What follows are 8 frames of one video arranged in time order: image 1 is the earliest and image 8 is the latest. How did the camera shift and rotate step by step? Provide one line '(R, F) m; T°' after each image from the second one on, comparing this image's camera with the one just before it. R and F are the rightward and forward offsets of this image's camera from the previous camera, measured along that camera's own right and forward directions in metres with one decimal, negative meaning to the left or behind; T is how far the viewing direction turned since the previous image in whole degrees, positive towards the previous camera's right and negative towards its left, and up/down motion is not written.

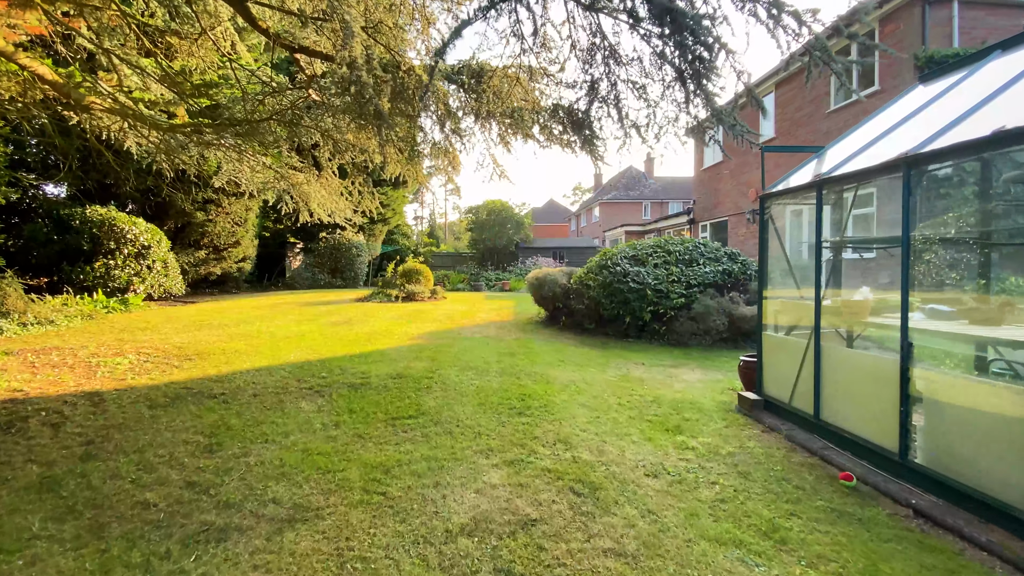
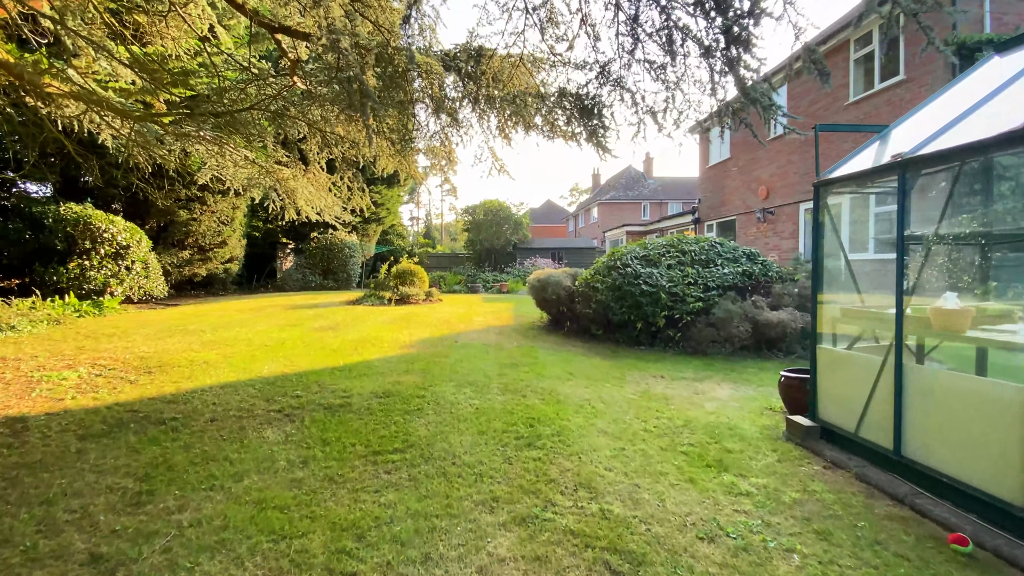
(-0.1, +0.6) m; 0°
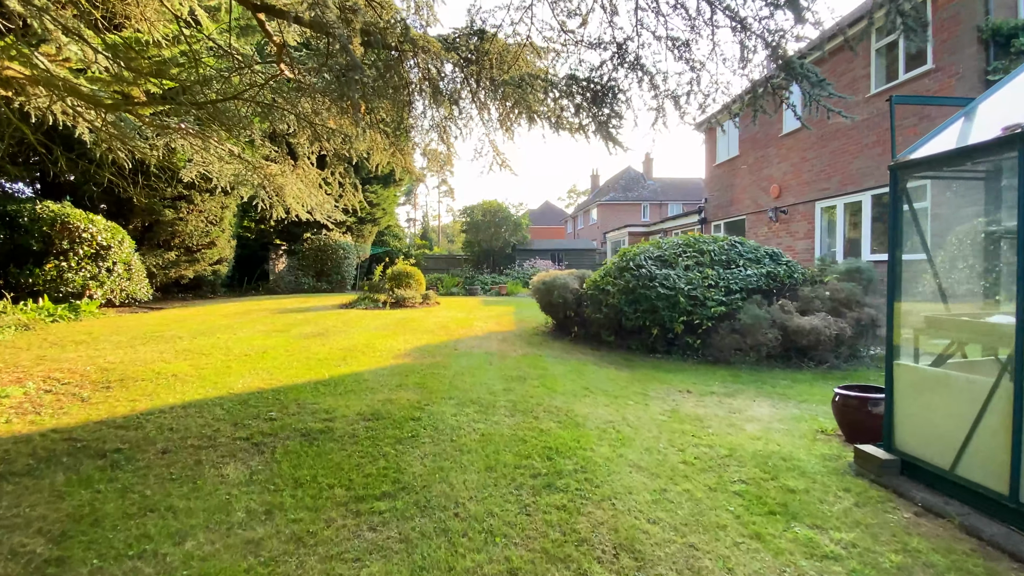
(-0.1, +0.5) m; 0°
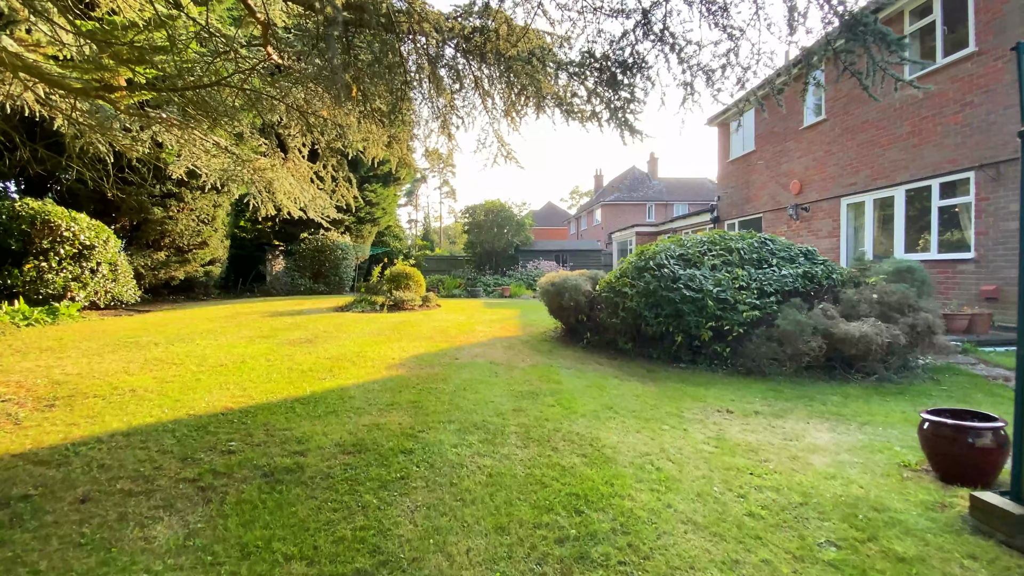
(-0.1, +0.6) m; 0°
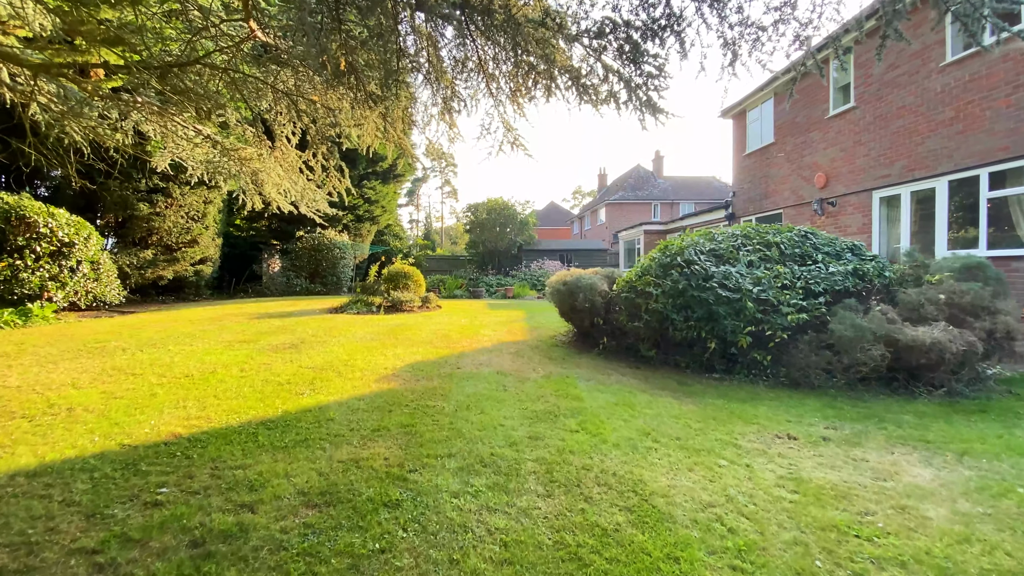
(-0.1, +0.6) m; 0°
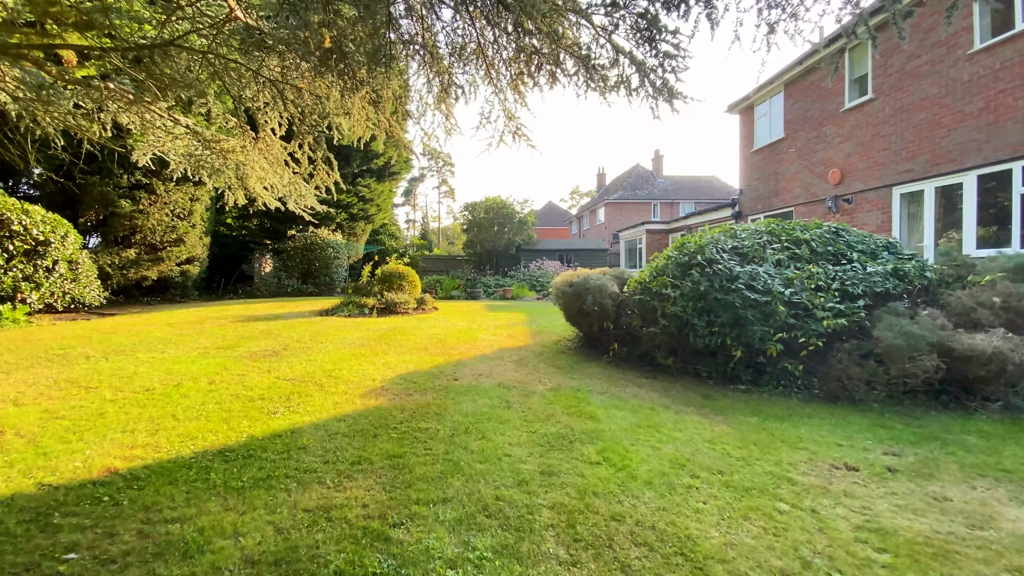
(-0.1, +0.4) m; 0°
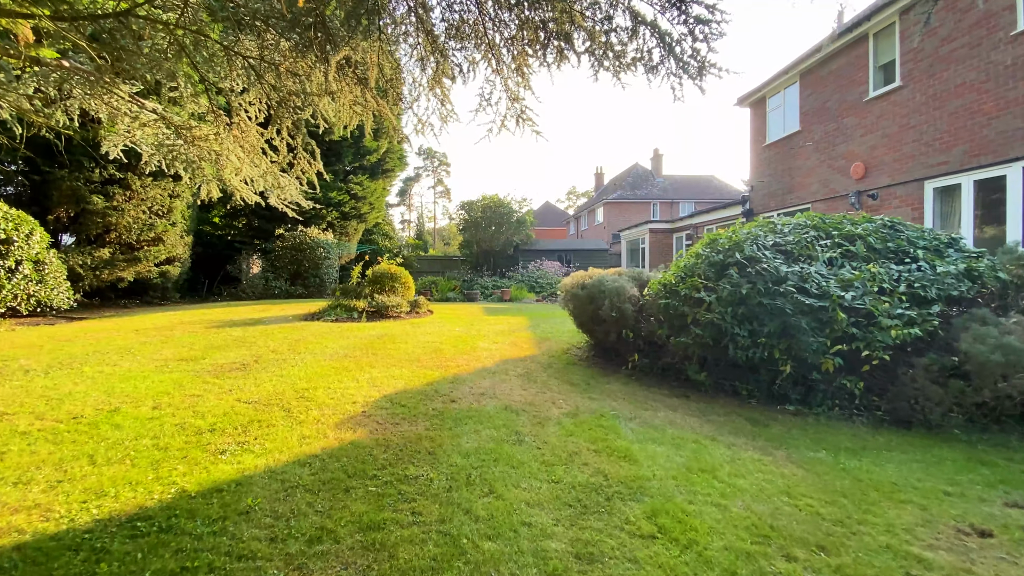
(-0.1, +0.6) m; +1°
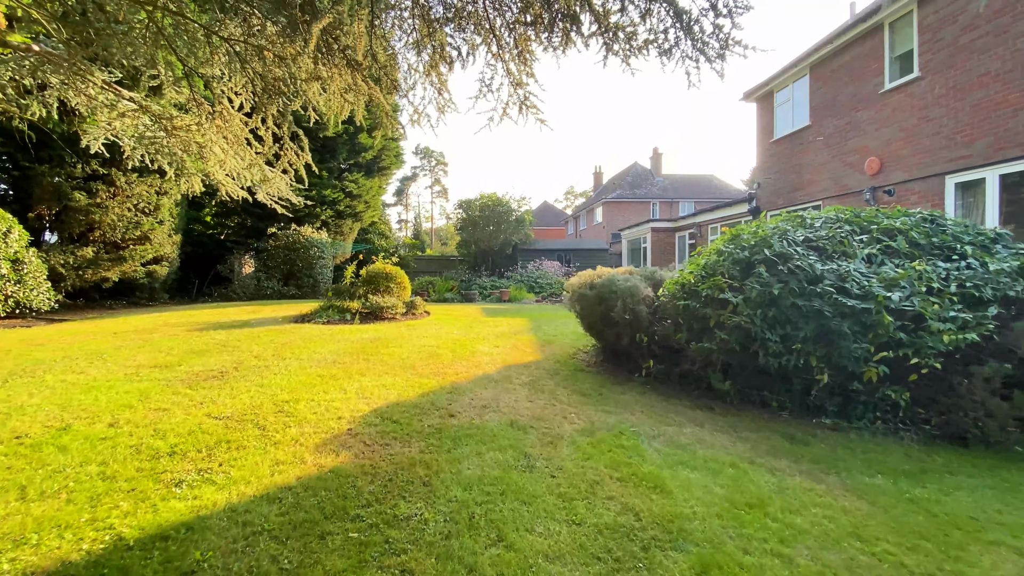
(-0.1, +0.3) m; 0°
